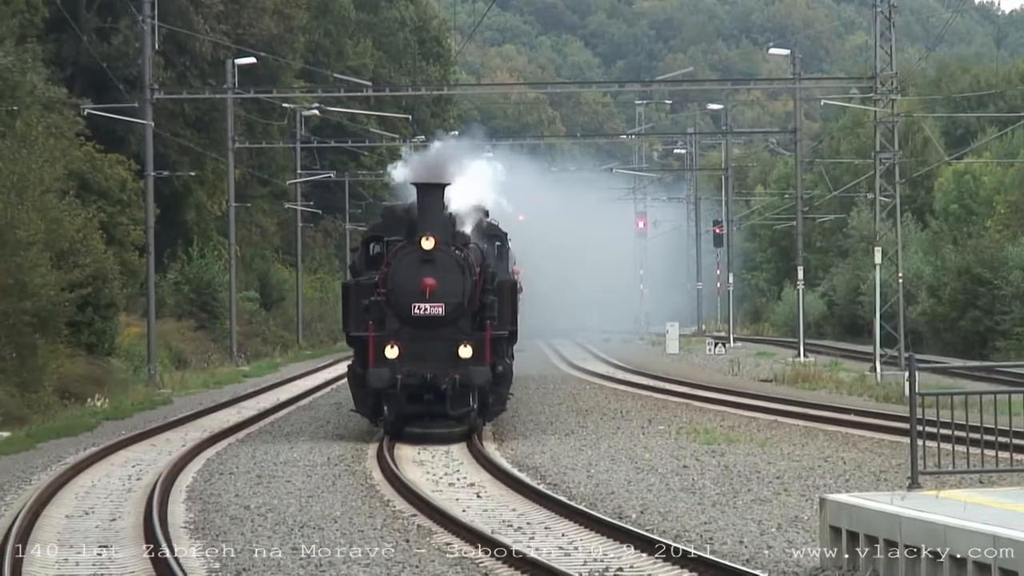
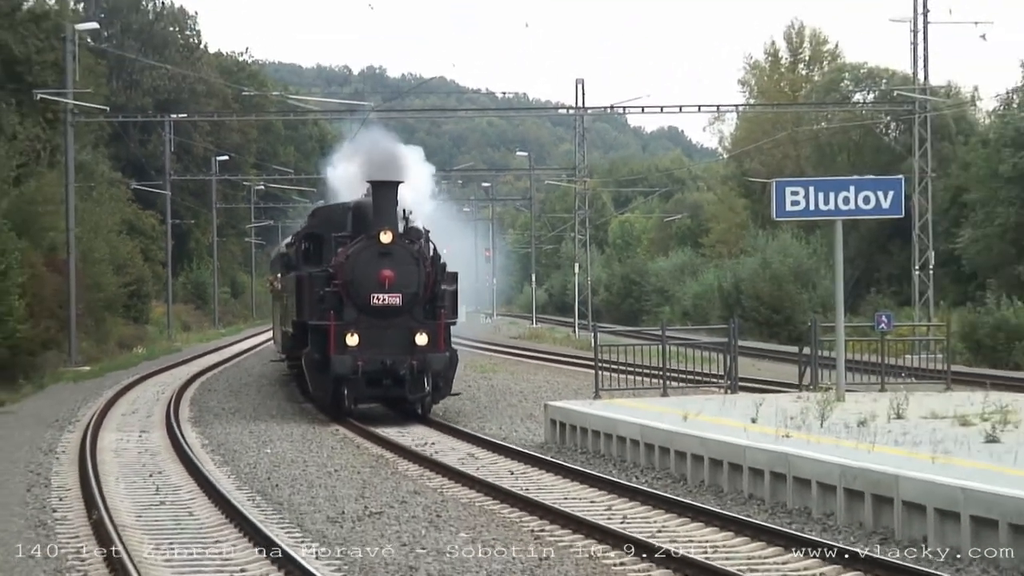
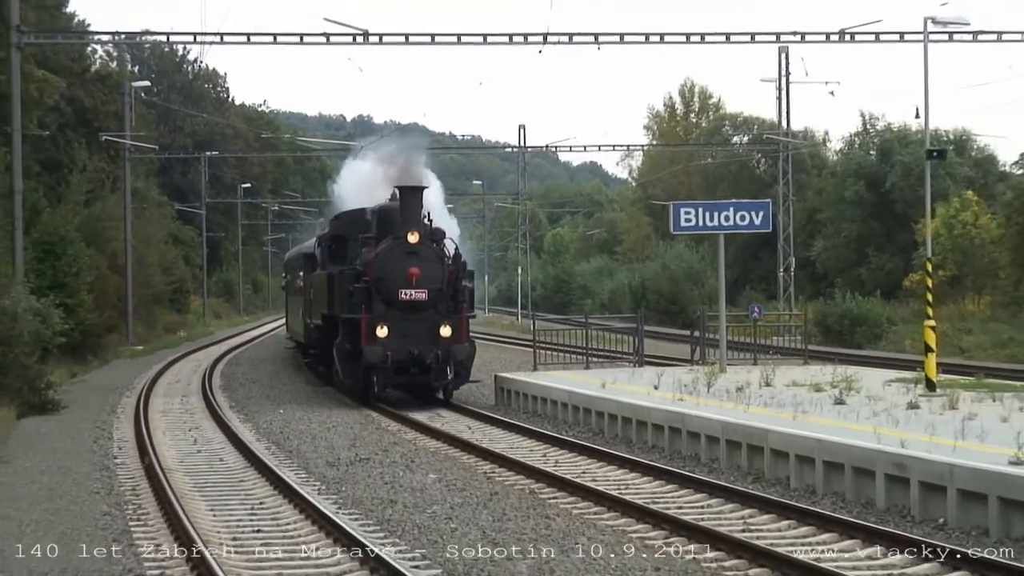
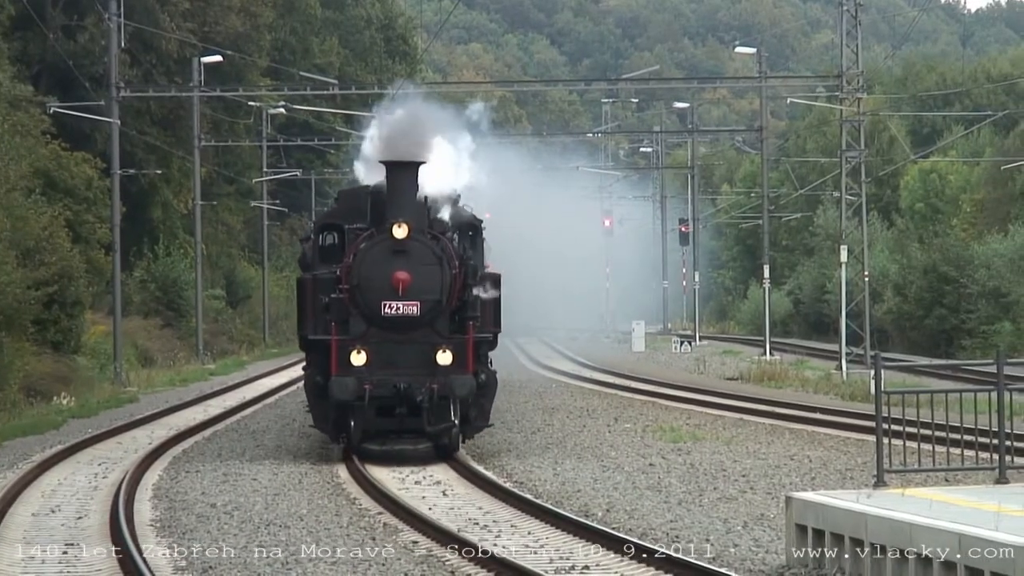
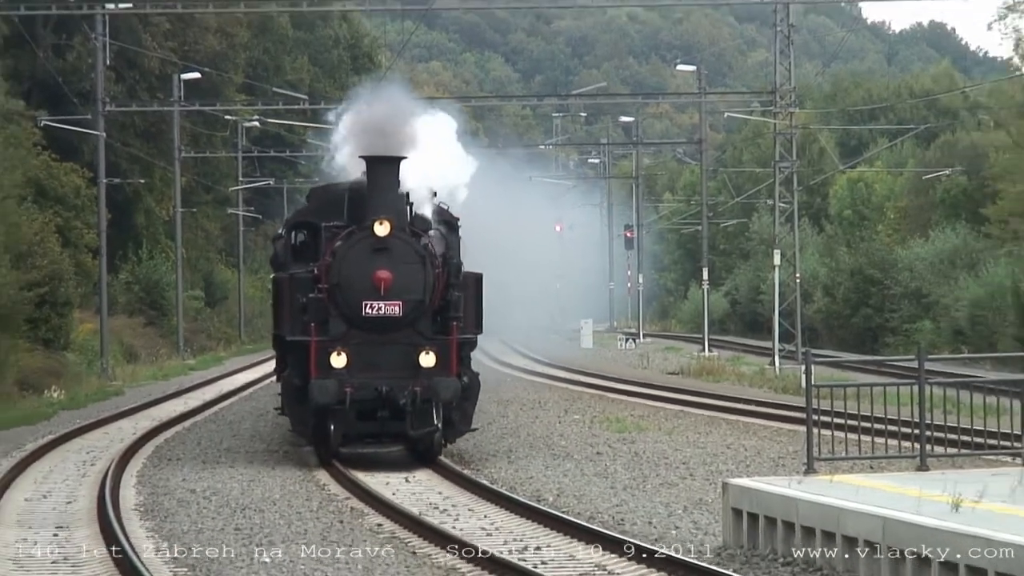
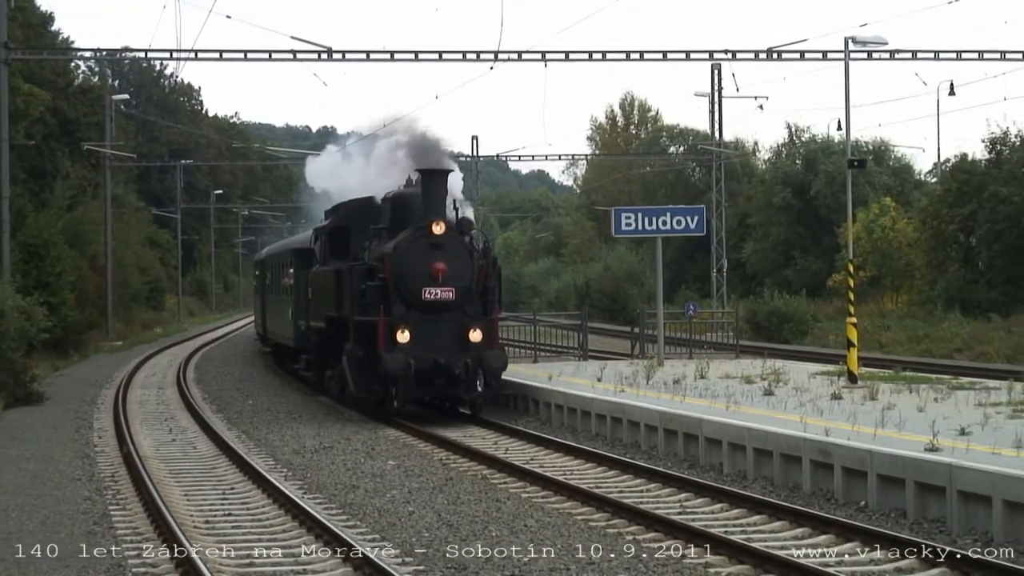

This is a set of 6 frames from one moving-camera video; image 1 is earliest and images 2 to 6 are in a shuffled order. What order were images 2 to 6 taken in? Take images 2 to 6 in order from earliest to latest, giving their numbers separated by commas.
4, 5, 2, 3, 6
